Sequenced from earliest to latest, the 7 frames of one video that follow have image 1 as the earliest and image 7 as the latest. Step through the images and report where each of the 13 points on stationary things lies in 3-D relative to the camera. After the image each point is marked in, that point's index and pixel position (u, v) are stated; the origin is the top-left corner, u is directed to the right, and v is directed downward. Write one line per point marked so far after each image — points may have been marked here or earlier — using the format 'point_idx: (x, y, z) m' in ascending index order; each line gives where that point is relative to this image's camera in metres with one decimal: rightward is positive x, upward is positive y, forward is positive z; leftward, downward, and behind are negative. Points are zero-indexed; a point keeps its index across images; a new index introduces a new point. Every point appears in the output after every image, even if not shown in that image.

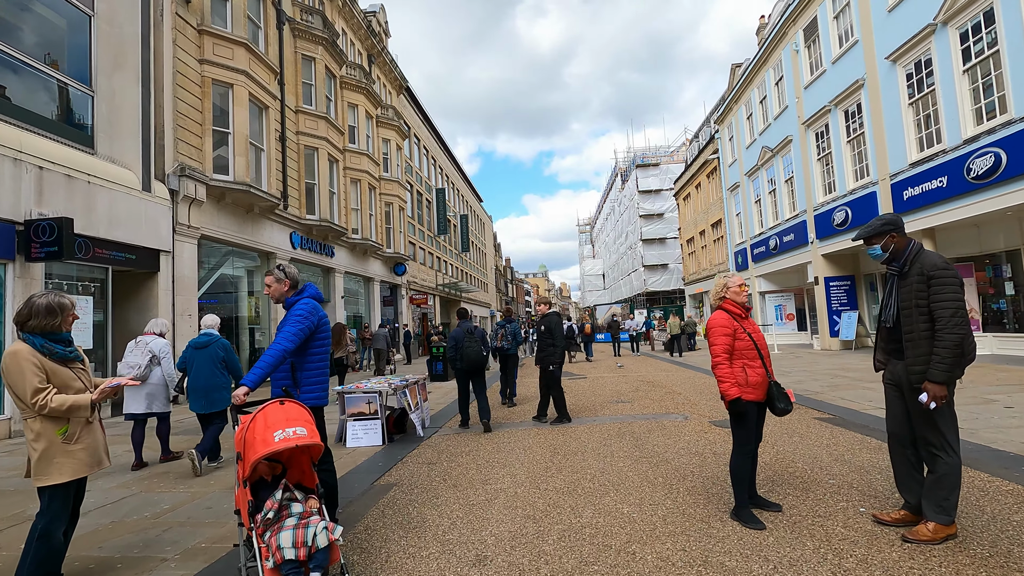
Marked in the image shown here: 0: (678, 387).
0: (+3.0, -1.8, +9.8) m
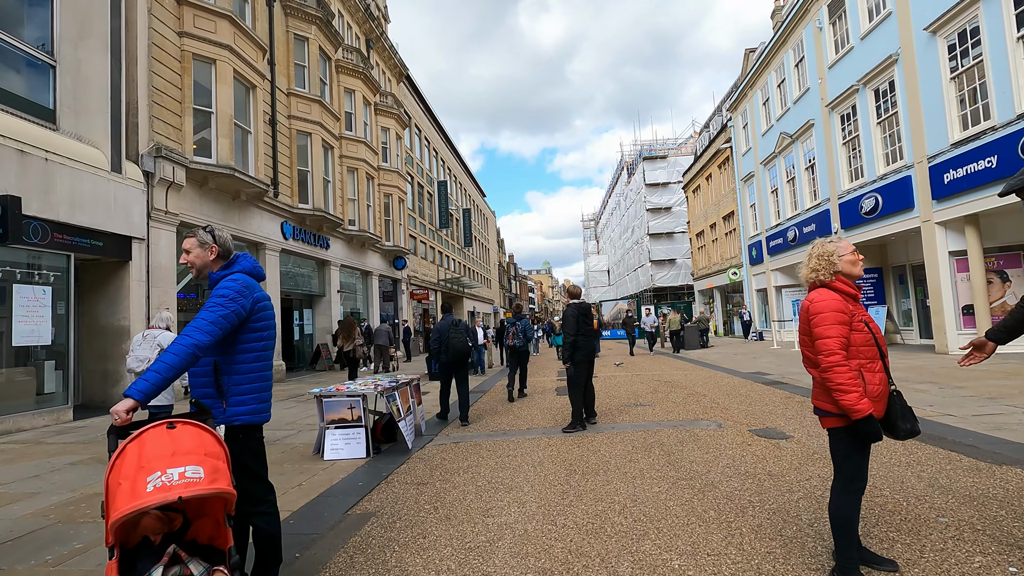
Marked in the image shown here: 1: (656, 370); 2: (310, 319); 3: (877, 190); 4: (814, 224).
0: (+3.1, -1.7, +8.8) m
1: (+3.3, -1.9, +12.2) m
2: (-6.8, -1.0, +18.0) m
3: (+9.1, +2.4, +13.4) m
4: (+9.4, +2.0, +16.7) m
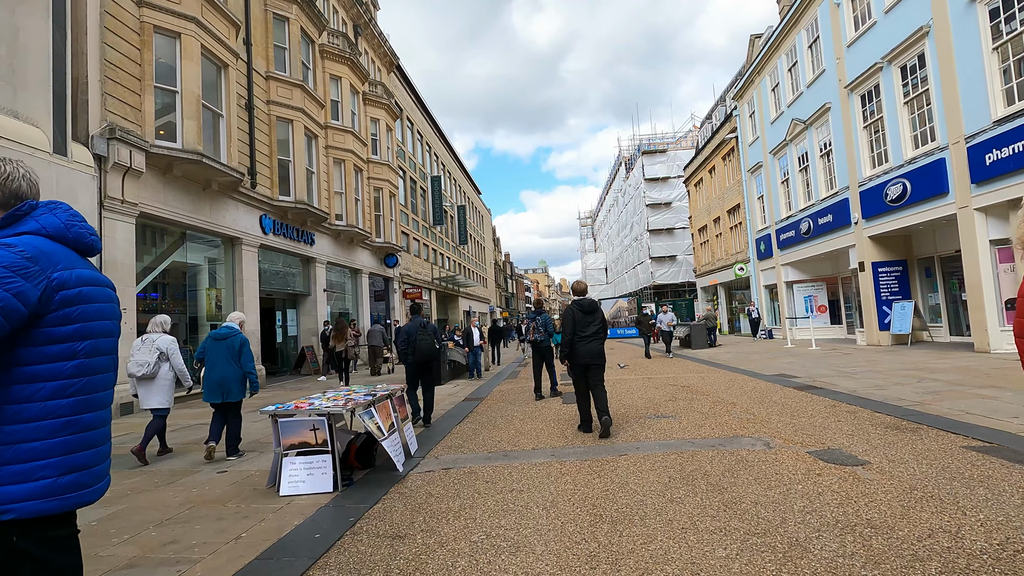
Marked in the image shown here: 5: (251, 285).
0: (+3.1, -1.6, +7.8) m
1: (+3.3, -1.8, +11.2) m
2: (-6.8, -1.0, +16.9) m
3: (+9.0, +2.6, +12.4) m
4: (+9.3, +2.2, +15.7) m
5: (-6.5, +0.1, +13.5) m
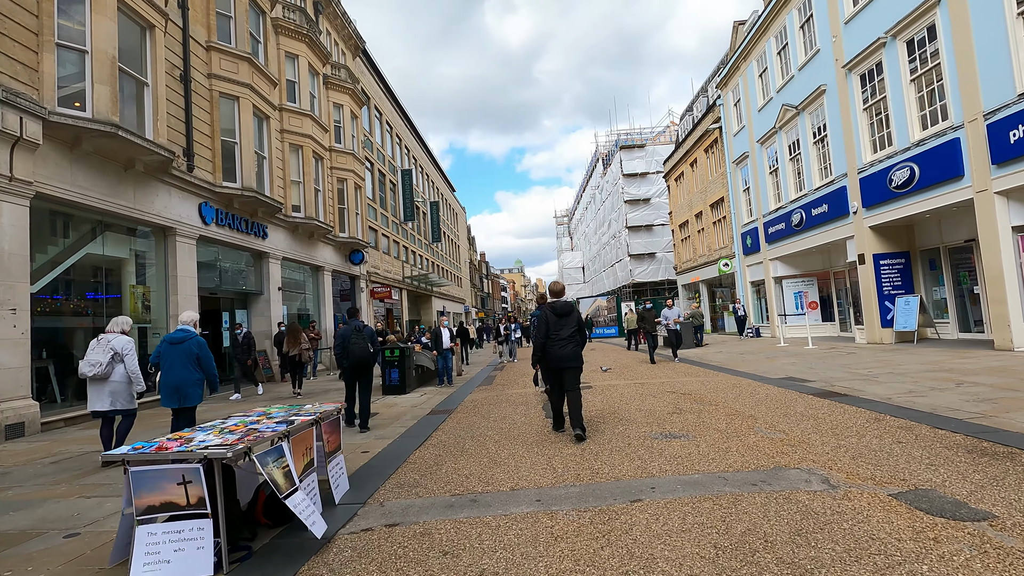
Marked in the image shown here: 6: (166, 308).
0: (+2.8, -1.4, +6.5) m
1: (+2.8, -1.6, +10.0) m
2: (-7.6, -0.9, +15.2) m
3: (+8.5, +2.7, +11.4) m
4: (+8.6, +2.3, +14.8) m
5: (-7.1, +0.1, +11.8) m
6: (-7.4, -0.4, +11.5) m
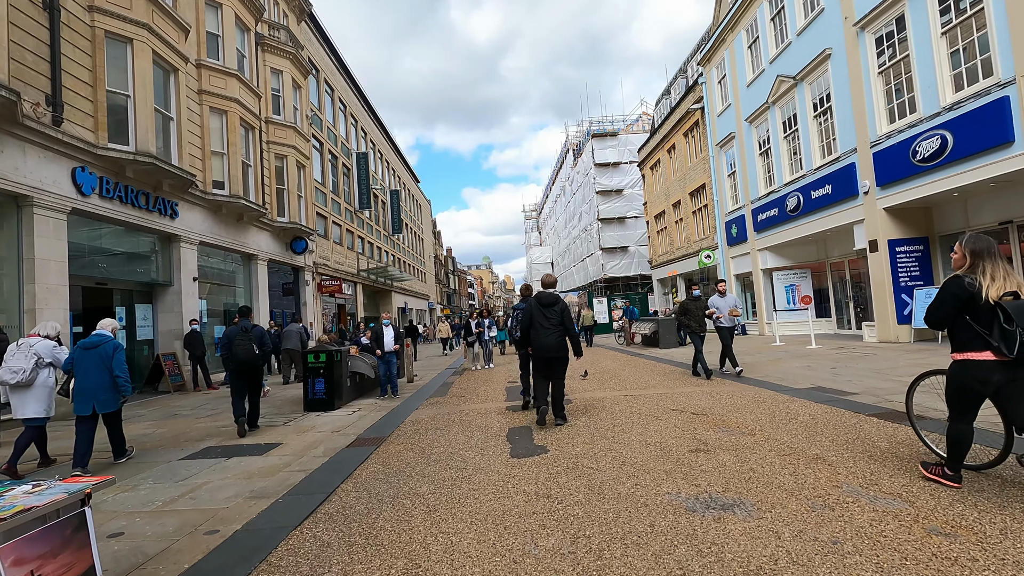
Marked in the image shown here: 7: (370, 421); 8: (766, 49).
0: (+2.4, -1.3, +4.5) m
1: (+2.2, -1.5, +7.9) m
2: (-8.5, -0.7, +12.5) m
3: (+7.8, +2.9, +9.7) m
4: (+7.7, +2.5, +13.1) m
5: (-7.8, +0.3, +9.2) m
6: (-8.1, -0.2, +8.8) m
7: (-2.0, -1.8, +7.4) m
8: (+7.4, +7.0, +15.7) m
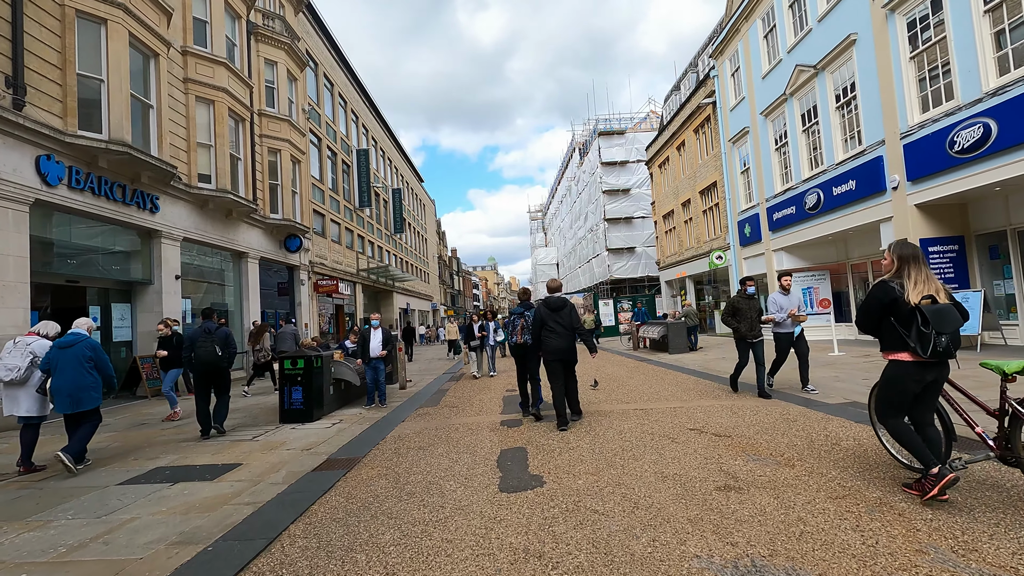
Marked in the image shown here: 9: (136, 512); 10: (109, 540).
0: (+2.3, -1.3, +3.7) m
1: (+2.1, -1.5, +7.1) m
2: (-8.5, -0.7, +11.8) m
3: (+7.8, +2.9, +8.8) m
4: (+7.7, +2.4, +12.2) m
5: (-7.9, +0.4, +8.5) m
6: (-8.1, -0.2, +8.1) m
7: (-2.0, -1.8, +6.6) m
8: (+7.5, +6.9, +14.9) m
9: (-2.8, -1.7, +4.0) m
10: (-2.6, -1.6, +3.5) m
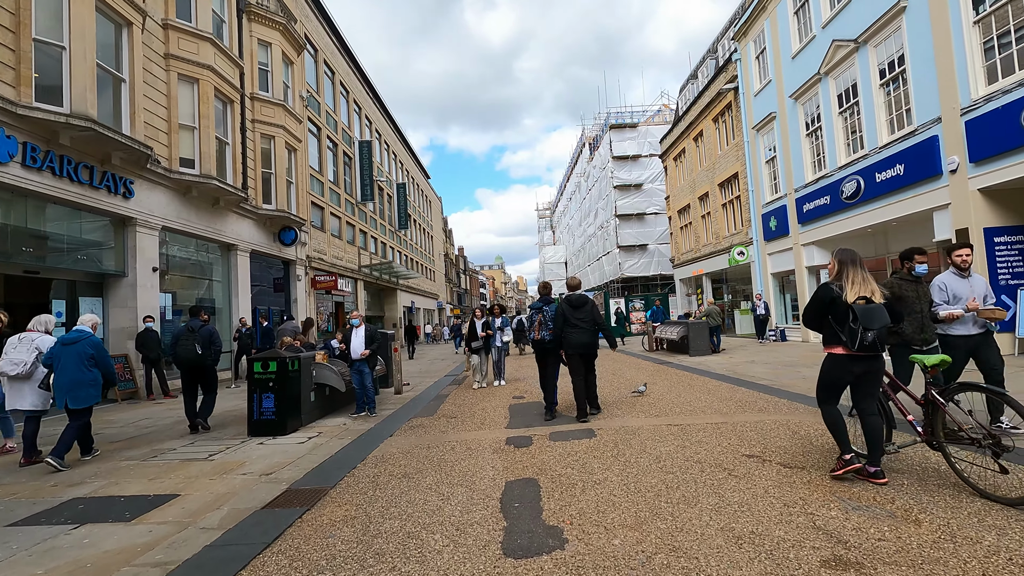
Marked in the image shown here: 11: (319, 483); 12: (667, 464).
0: (+2.3, -1.2, +2.5) m
1: (+2.2, -1.4, +5.9) m
2: (-8.3, -0.5, +10.8) m
3: (+7.9, +2.9, +7.6) m
4: (+7.9, +2.5, +10.9) m
5: (-7.8, +0.5, +7.4) m
6: (-8.0, 0.0, +7.1) m
7: (-1.9, -1.7, +5.5) m
8: (+7.7, +7.0, +13.6) m
9: (-2.8, -1.6, +2.9) m
10: (-2.6, -1.5, +2.4) m
11: (-1.6, -1.6, +4.4) m
12: (+1.2, -1.4, +4.1) m
